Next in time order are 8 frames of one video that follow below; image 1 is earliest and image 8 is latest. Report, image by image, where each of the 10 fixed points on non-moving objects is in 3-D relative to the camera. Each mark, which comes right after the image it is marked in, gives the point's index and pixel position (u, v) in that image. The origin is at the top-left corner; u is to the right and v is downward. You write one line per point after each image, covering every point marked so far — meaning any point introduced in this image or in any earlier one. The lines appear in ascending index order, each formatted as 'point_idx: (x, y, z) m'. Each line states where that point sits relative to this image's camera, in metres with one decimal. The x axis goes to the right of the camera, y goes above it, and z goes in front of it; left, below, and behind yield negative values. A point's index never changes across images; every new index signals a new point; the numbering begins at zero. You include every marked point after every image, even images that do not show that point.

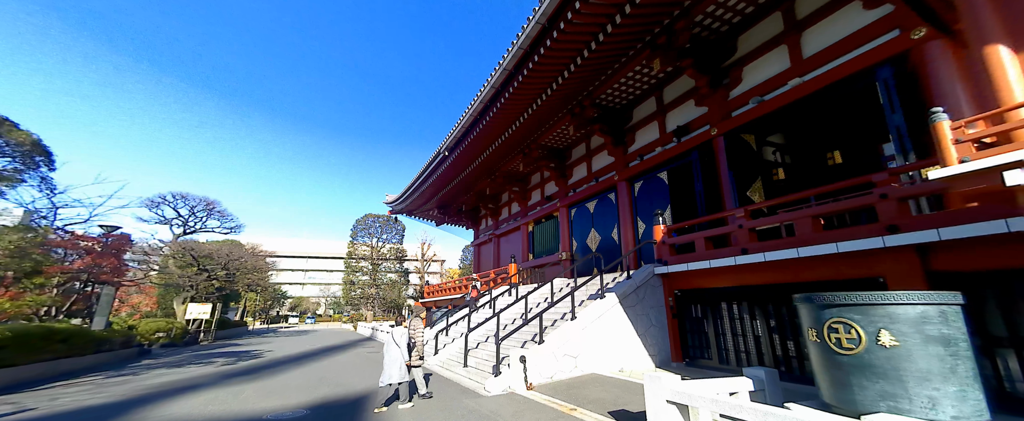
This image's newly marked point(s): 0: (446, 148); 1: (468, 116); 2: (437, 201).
0: (-2.4, +2.2, +12.5) m
1: (-1.4, +2.8, +10.4) m
2: (-4.0, +0.4, +17.6) m
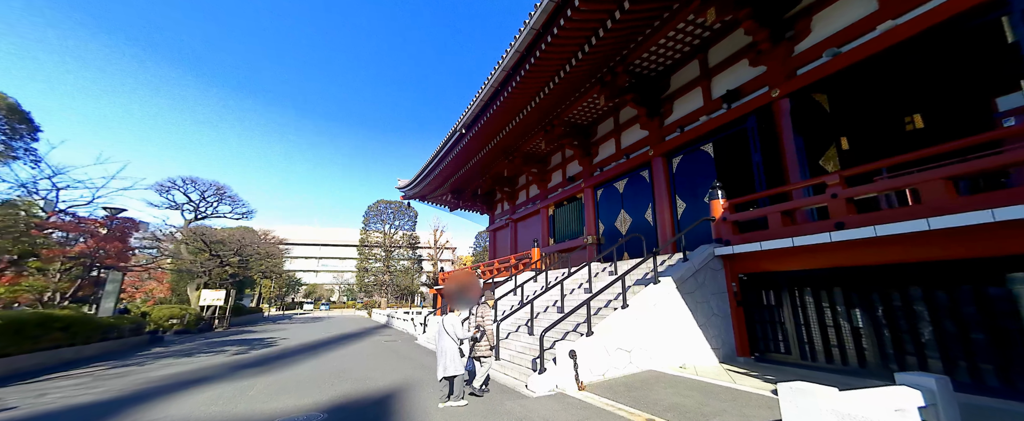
0: (-1.7, +2.9, +11.7) m
1: (-0.7, +3.3, +9.5) m
2: (-3.1, +1.2, +16.9) m
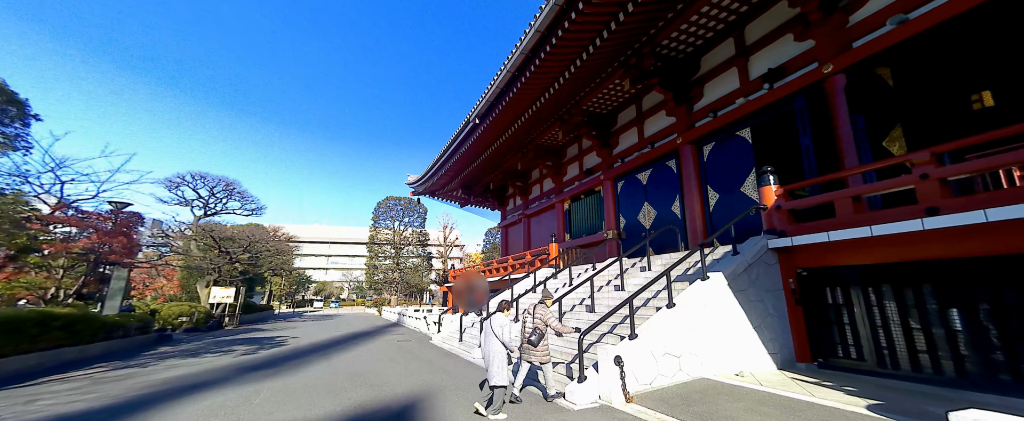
0: (-1.2, +3.0, +11.2) m
1: (-0.3, +3.5, +9.0) m
2: (-2.5, +1.4, +16.5) m
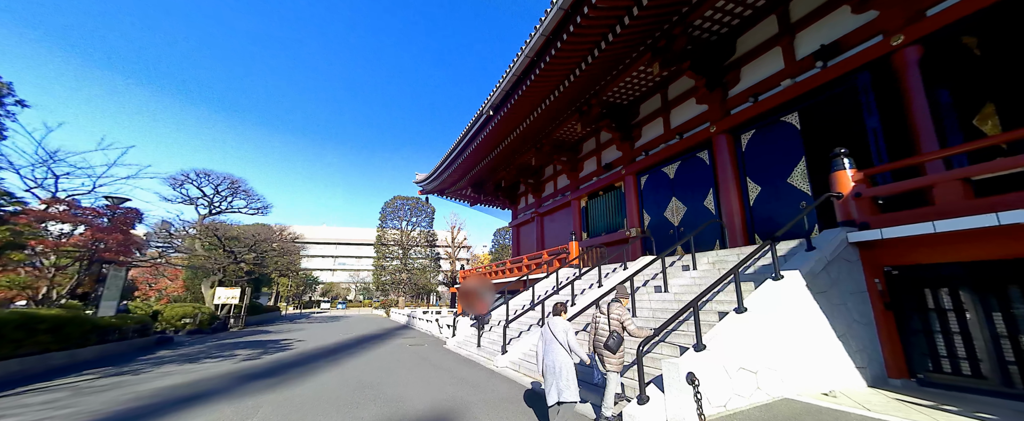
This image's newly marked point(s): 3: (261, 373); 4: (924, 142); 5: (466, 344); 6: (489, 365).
0: (-0.8, +3.1, +10.7) m
1: (+0.2, +3.6, +8.4) m
2: (-1.9, +1.5, +15.9) m
3: (-4.5, -2.9, +6.1) m
4: (+5.5, +0.9, +4.6) m
5: (-1.0, -2.9, +7.3) m
6: (-0.4, -2.5, +5.5) m
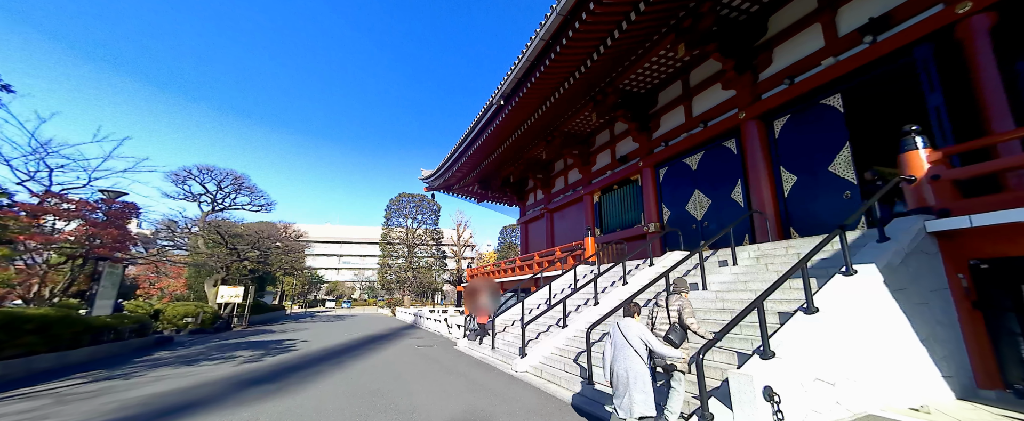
0: (-0.4, +3.3, +10.2) m
1: (+0.5, +3.8, +8.0) m
2: (-1.5, +1.6, +15.5) m
3: (-4.2, -2.8, +5.7) m
4: (+5.8, +1.1, +4.0) m
5: (-0.7, -2.7, +6.9) m
6: (-0.1, -2.4, +5.1) m
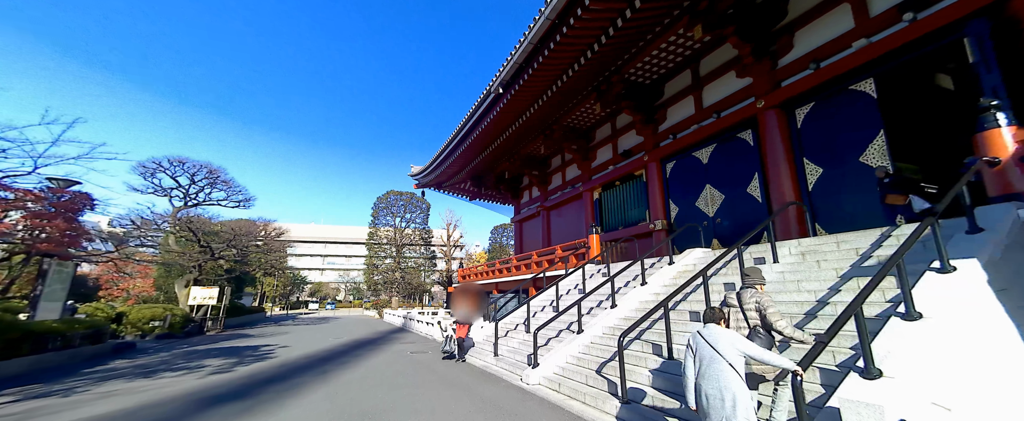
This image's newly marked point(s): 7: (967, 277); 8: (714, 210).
0: (-0.4, +3.4, +9.6) m
1: (+0.5, +3.9, +7.4) m
2: (-1.7, +1.8, +14.8) m
3: (-4.1, -2.6, +5.0) m
4: (+6.0, +1.2, +3.6) m
5: (-0.6, -2.6, +6.2) m
6: (0.0, -2.2, +4.5) m
7: (+3.3, -0.4, +2.4) m
8: (+4.5, 0.0, +7.7) m
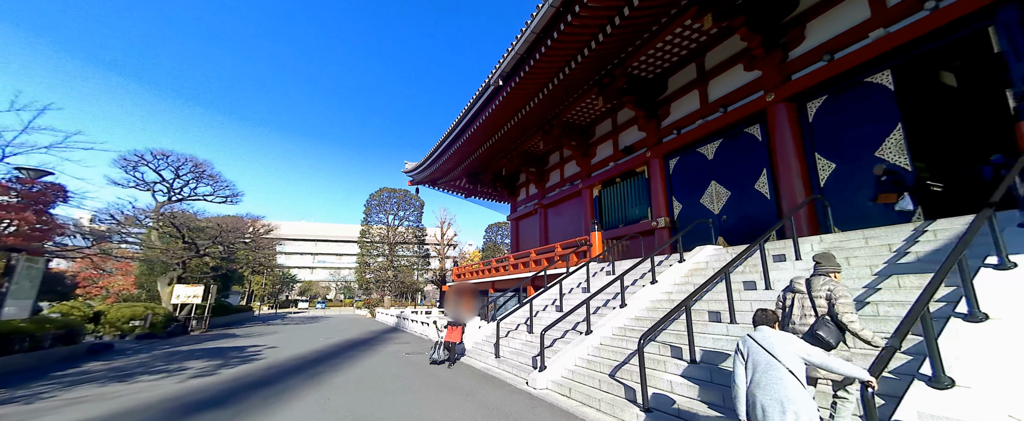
0: (-0.4, +3.5, +9.3) m
1: (+0.6, +4.0, +7.1) m
2: (-1.9, +1.9, +14.5) m
3: (-4.0, -2.5, +4.6) m
4: (+6.1, +1.2, +3.5) m
5: (-0.6, -2.5, +6.0) m
6: (+0.1, -2.1, +4.2) m
7: (+3.4, -0.4, +2.2) m
8: (+4.5, +0.1, +7.6) m
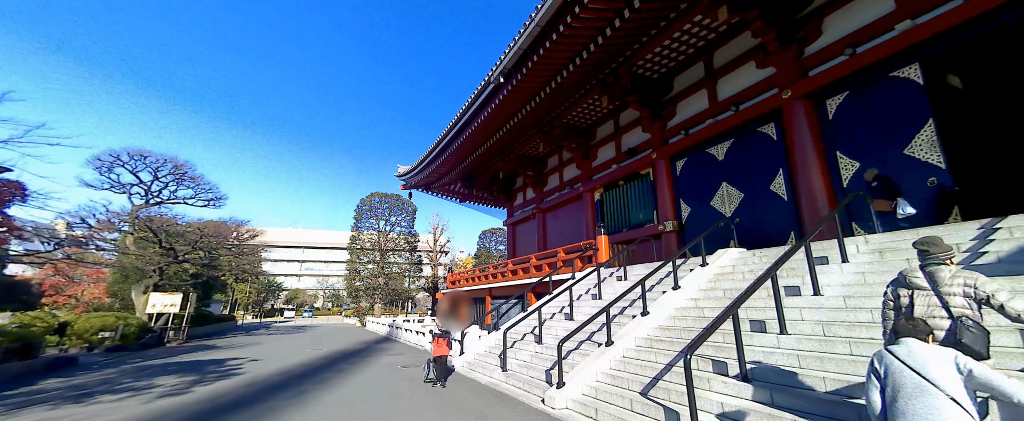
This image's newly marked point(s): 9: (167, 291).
0: (-0.4, +3.4, +8.9) m
1: (+0.7, +4.0, +6.8) m
2: (-2.0, +1.7, +14.1) m
3: (-3.9, -2.5, +4.0) m
4: (+6.2, +1.3, +3.2) m
5: (-0.5, -2.5, +5.5) m
6: (+0.3, -2.1, +3.7) m
7: (+3.6, -0.3, +1.9) m
8: (+4.6, 0.0, +7.2) m
9: (-14.2, -3.3, +14.1) m
